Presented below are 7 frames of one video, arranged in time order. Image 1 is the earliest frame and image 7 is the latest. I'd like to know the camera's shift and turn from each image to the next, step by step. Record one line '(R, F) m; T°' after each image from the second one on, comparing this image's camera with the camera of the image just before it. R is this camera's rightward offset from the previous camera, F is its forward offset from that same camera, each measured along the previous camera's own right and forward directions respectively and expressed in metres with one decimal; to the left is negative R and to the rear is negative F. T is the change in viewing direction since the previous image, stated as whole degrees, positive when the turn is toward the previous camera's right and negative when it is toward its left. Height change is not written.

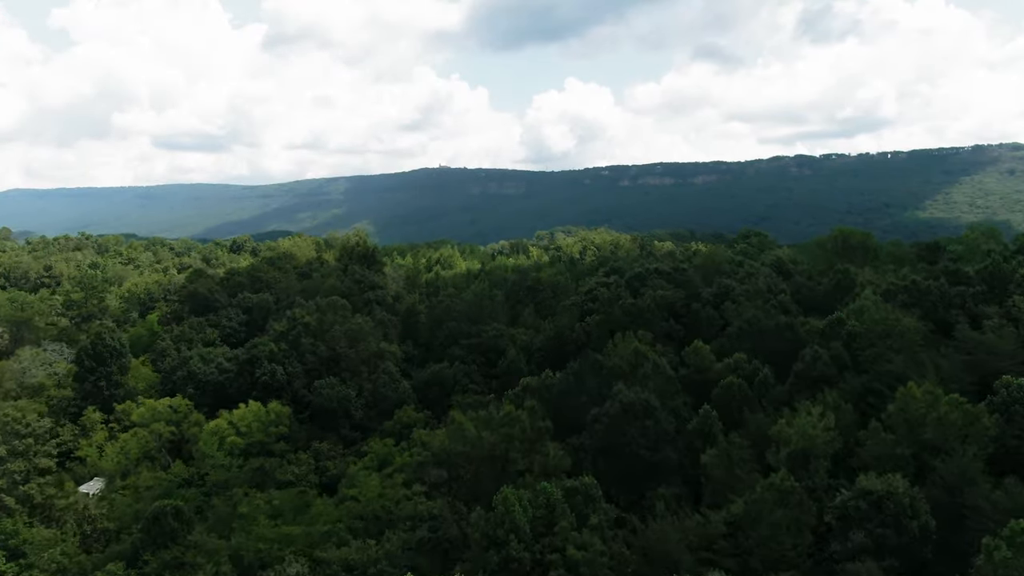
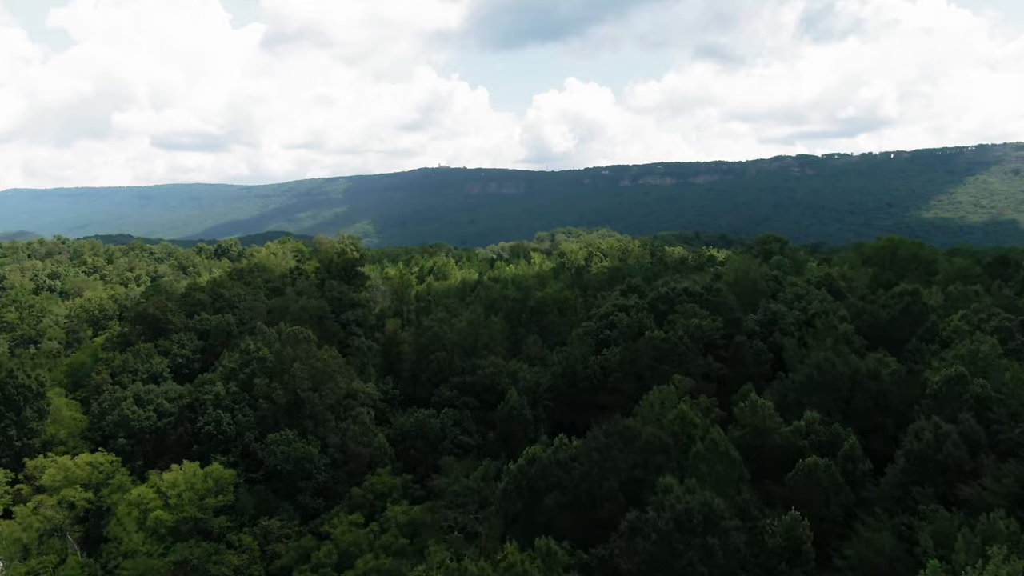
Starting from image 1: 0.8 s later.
(-0.1, +7.9) m; 0°
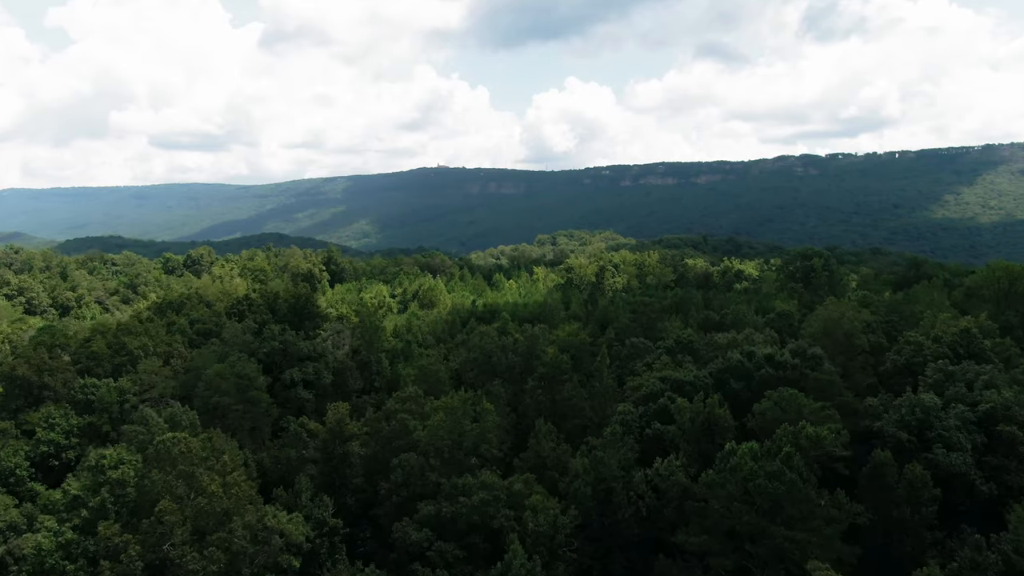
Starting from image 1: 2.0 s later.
(-0.1, +13.2) m; 0°
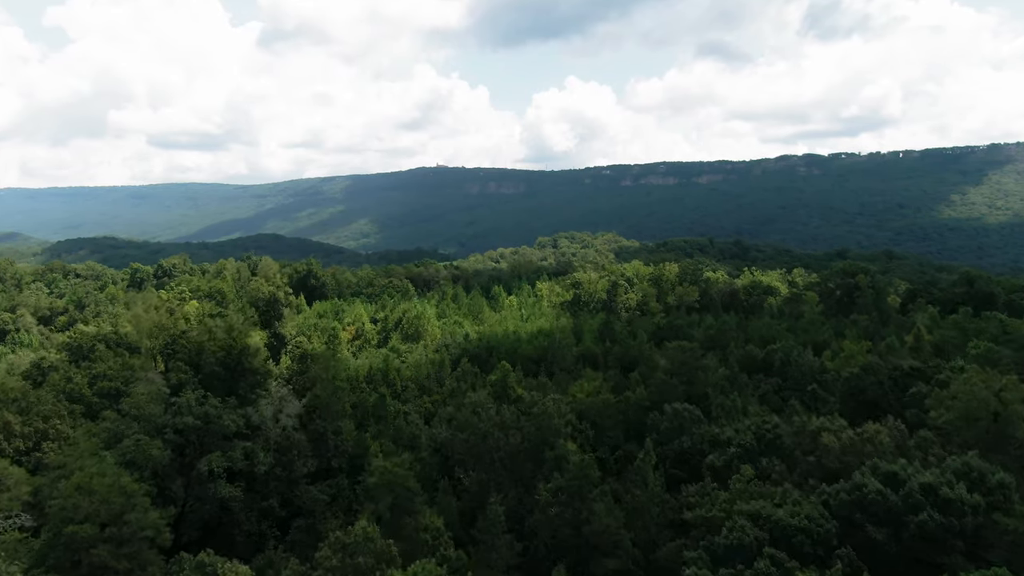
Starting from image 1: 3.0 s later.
(-0.1, +10.6) m; 0°
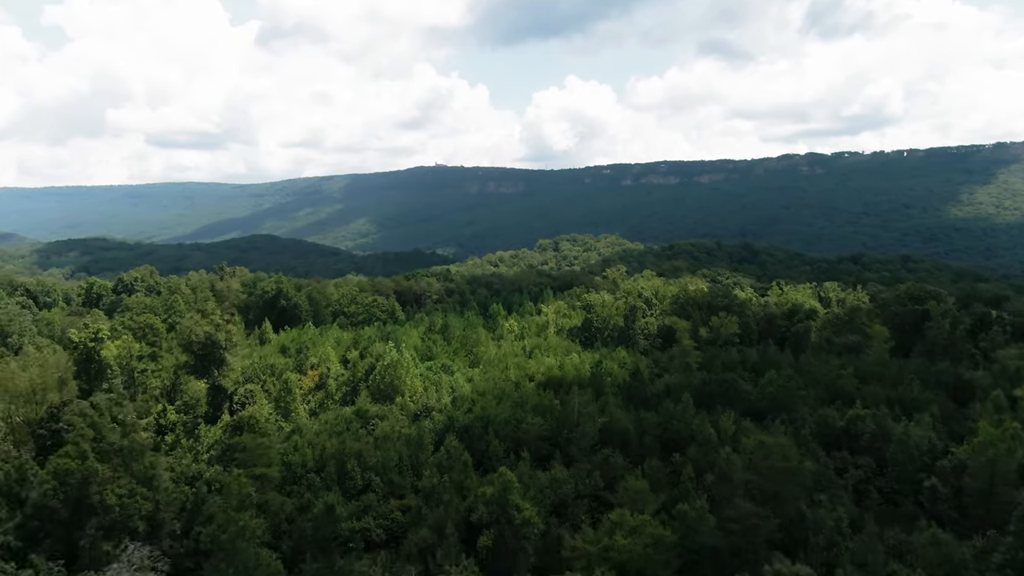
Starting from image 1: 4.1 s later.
(-0.1, +11.9) m; 0°
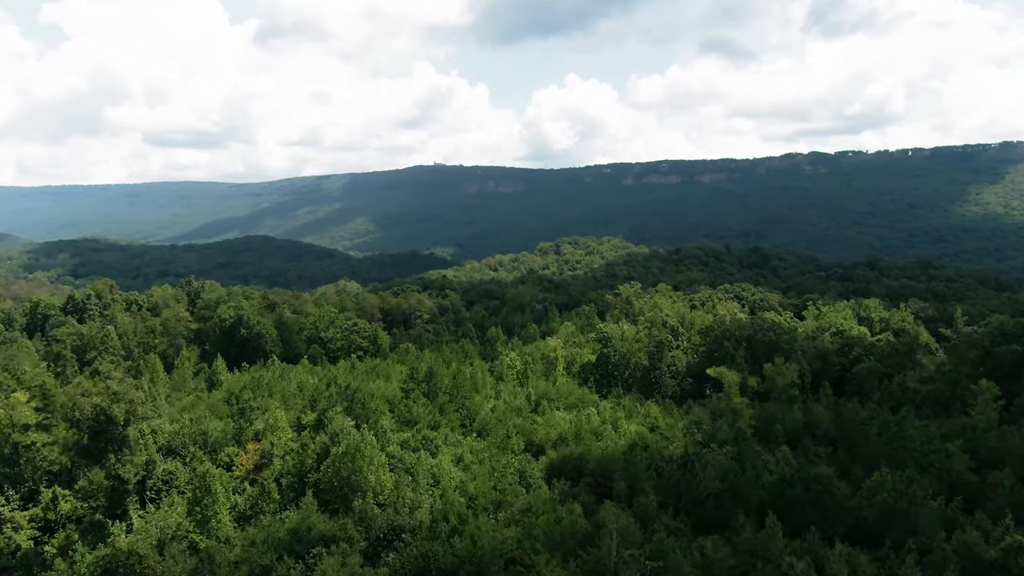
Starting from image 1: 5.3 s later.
(-0.1, +11.9) m; 0°
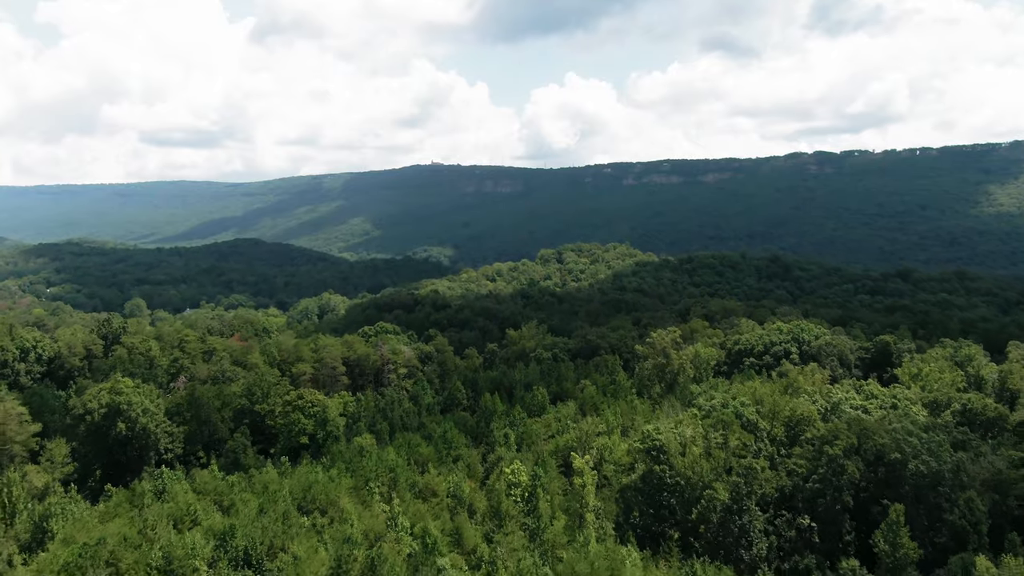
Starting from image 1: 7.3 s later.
(-0.2, +21.0) m; 0°
